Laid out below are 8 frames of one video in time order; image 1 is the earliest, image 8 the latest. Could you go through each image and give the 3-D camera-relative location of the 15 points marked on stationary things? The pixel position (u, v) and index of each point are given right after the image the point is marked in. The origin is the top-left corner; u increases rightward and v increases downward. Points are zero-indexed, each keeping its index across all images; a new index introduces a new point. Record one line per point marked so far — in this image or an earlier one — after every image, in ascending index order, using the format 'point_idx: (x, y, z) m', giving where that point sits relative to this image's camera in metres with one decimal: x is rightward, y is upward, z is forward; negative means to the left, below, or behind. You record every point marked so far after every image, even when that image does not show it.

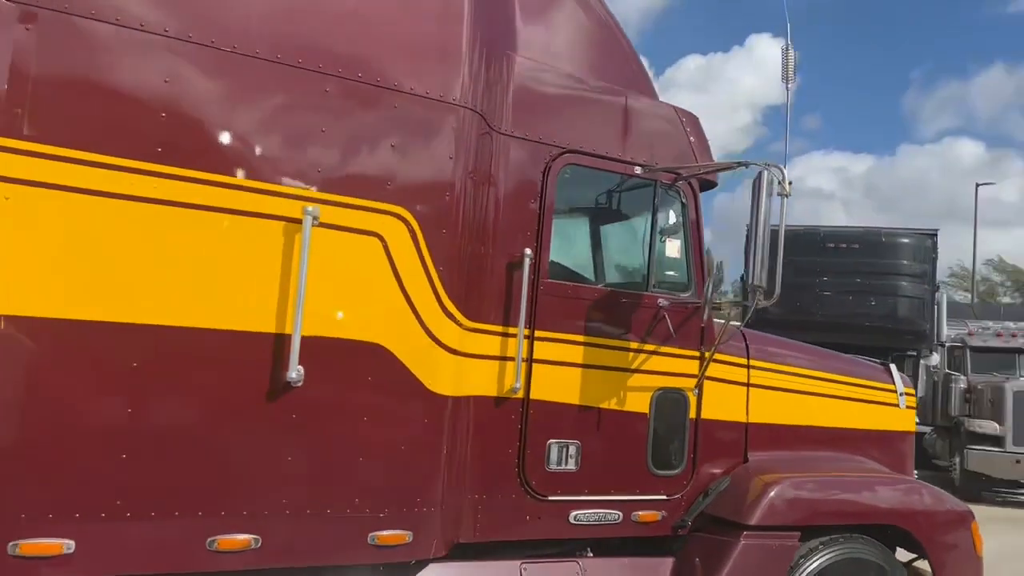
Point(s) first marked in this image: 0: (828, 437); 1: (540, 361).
0: (+1.5, -0.7, +4.1) m
1: (+0.1, -0.3, +3.2) m
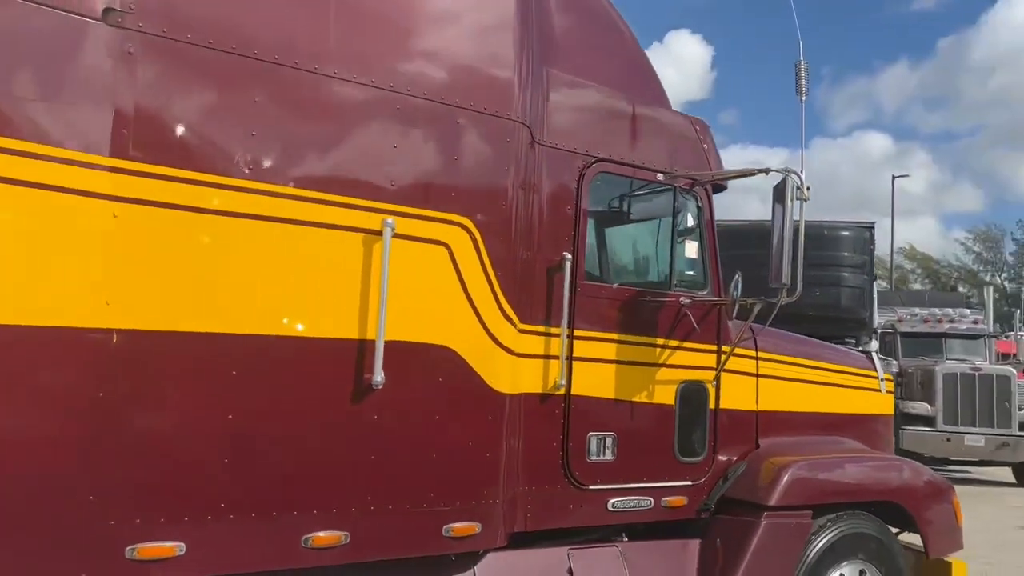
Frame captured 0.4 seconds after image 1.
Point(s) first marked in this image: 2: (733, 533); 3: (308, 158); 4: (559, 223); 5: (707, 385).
0: (+1.6, -0.7, +4.4) m
1: (+0.3, -0.3, +3.4) m
2: (+0.9, -1.0, +3.7) m
3: (-0.6, +0.4, +2.6) m
4: (+0.2, +0.2, +3.3) m
5: (+0.8, -0.4, +3.8) m
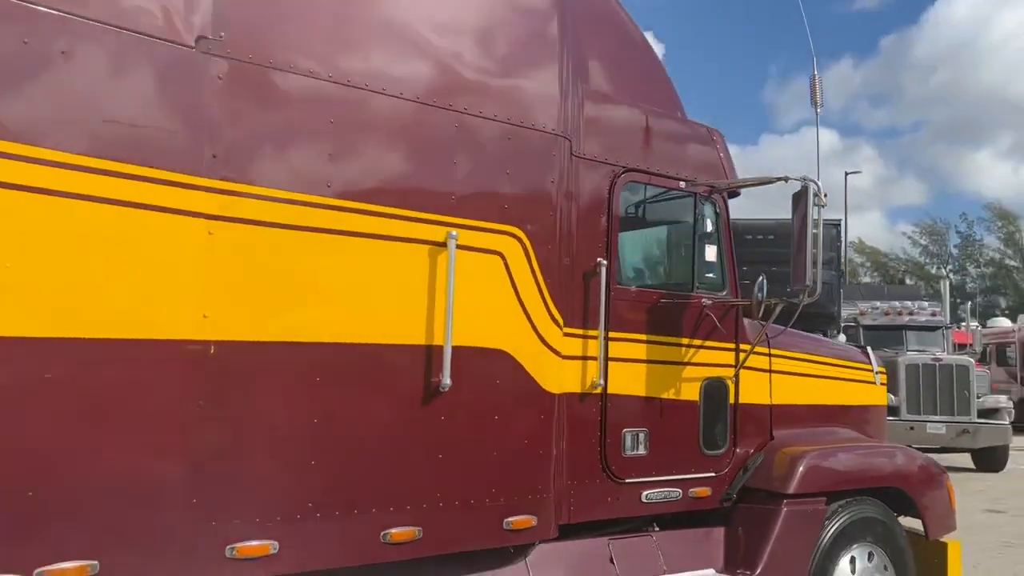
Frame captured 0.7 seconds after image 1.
0: (+1.7, -0.7, +4.6) m
1: (+0.4, -0.3, +3.5) m
2: (+1.1, -1.0, +3.9) m
3: (-0.4, +0.3, +2.8) m
4: (+0.3, +0.2, +3.5) m
5: (+1.0, -0.4, +4.0) m
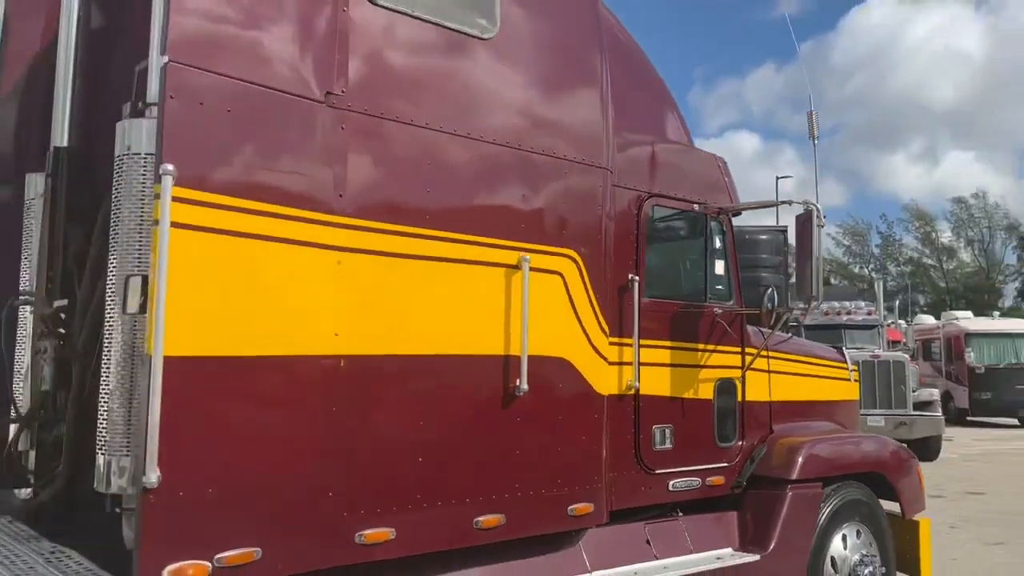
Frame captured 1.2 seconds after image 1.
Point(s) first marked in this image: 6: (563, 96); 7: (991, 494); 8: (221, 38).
0: (+1.8, -0.7, +5.2) m
1: (+0.6, -0.3, +4.0) m
2: (+1.2, -1.1, +4.4) m
3: (-0.2, +0.3, +3.2) m
4: (+0.5, +0.2, +3.9) m
5: (+1.1, -0.5, +4.5) m
6: (+0.2, +0.8, +3.6) m
7: (+6.1, -2.6, +11.2) m
8: (-0.8, +0.7, +2.6) m
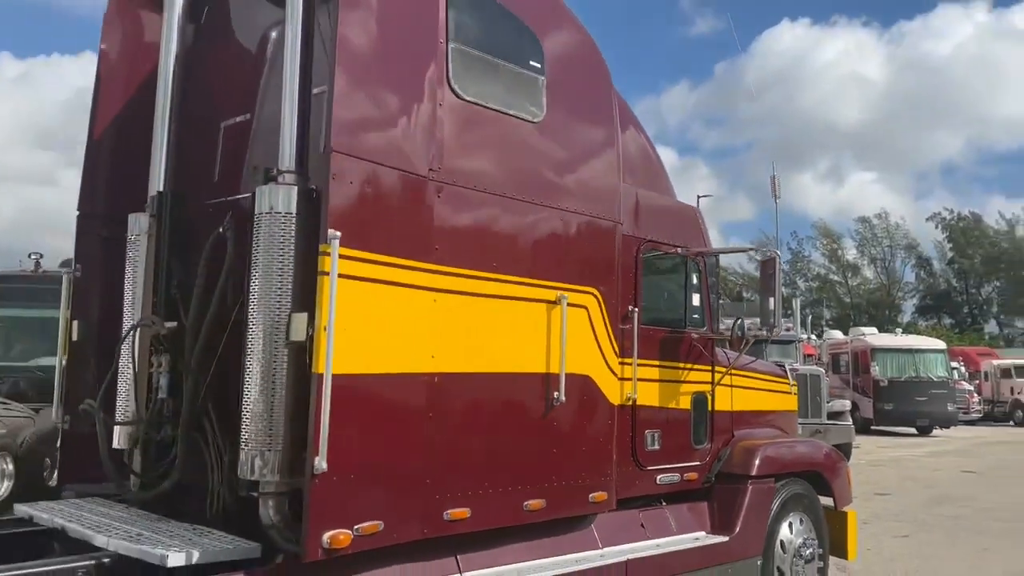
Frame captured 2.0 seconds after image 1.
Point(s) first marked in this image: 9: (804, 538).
0: (+1.8, -0.9, +6.2) m
1: (+0.7, -0.5, +4.9) m
2: (+1.3, -1.3, +5.3) m
3: (0.0, +0.1, +4.0) m
4: (+0.6, 0.0, +4.8) m
5: (+1.2, -0.6, +5.4) m
6: (+0.4, +0.6, +4.4) m
7: (+5.4, -2.9, +12.5) m
8: (-0.6, +0.6, +3.4) m
9: (+1.9, -1.6, +5.8) m
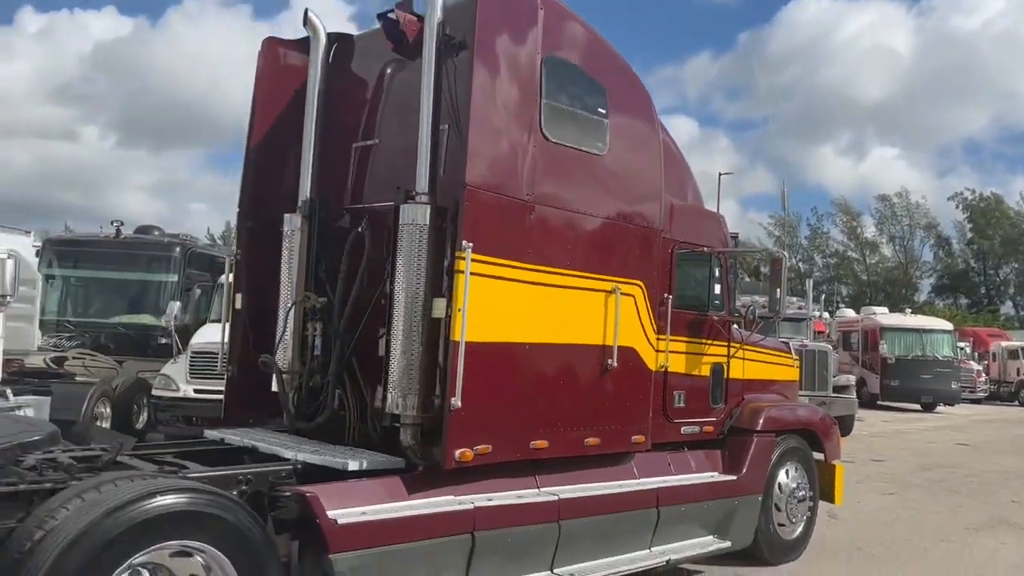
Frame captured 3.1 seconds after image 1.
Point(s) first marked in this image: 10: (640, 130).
0: (+2.2, -0.8, +7.5) m
1: (+1.1, -0.4, +6.2) m
2: (+1.7, -1.2, +6.7) m
3: (+0.4, +0.2, +5.3) m
4: (+1.1, +0.1, +6.1) m
5: (+1.6, -0.6, +6.7) m
6: (+0.8, +0.7, +5.7) m
7: (+5.9, -2.7, +13.9) m
8: (-0.2, +0.6, +4.7) m
9: (+2.3, -1.6, +7.1) m
10: (+0.8, +1.0, +5.8) m
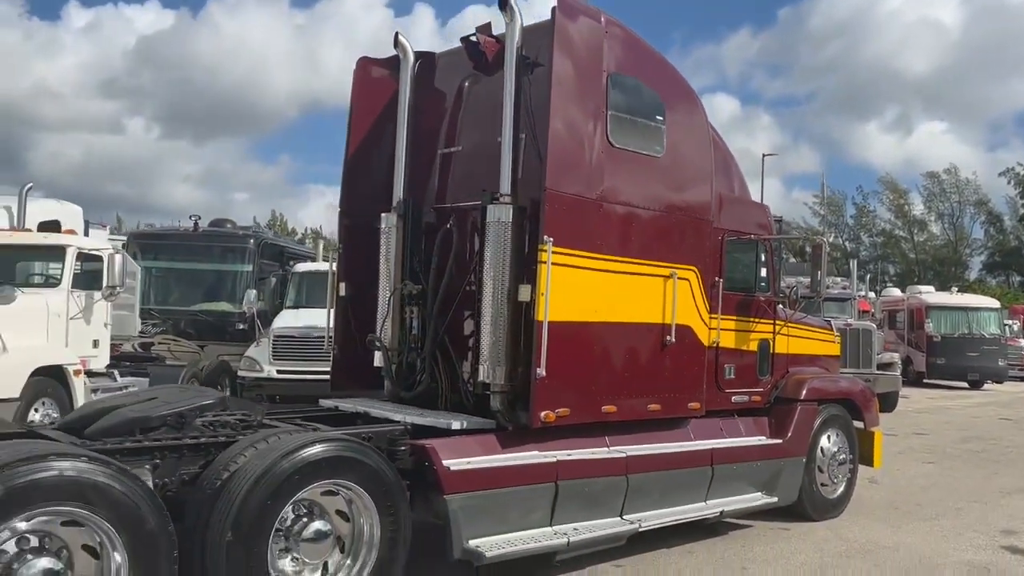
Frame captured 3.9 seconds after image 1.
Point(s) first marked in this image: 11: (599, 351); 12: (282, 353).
0: (+2.8, -0.7, +8.2) m
1: (+1.7, -0.3, +6.9) m
2: (+2.3, -1.1, +7.4) m
3: (+0.9, +0.3, +6.1) m
4: (+1.6, +0.2, +6.9) m
5: (+2.2, -0.4, +7.5) m
6: (+1.3, +0.8, +6.5) m
7: (+6.8, -2.4, +14.4) m
8: (+0.3, +0.7, +5.4) m
9: (+2.9, -1.4, +7.8) m
10: (+1.3, +1.2, +6.6) m
11: (+0.6, -0.4, +5.7) m
12: (-3.2, -0.9, +12.2) m
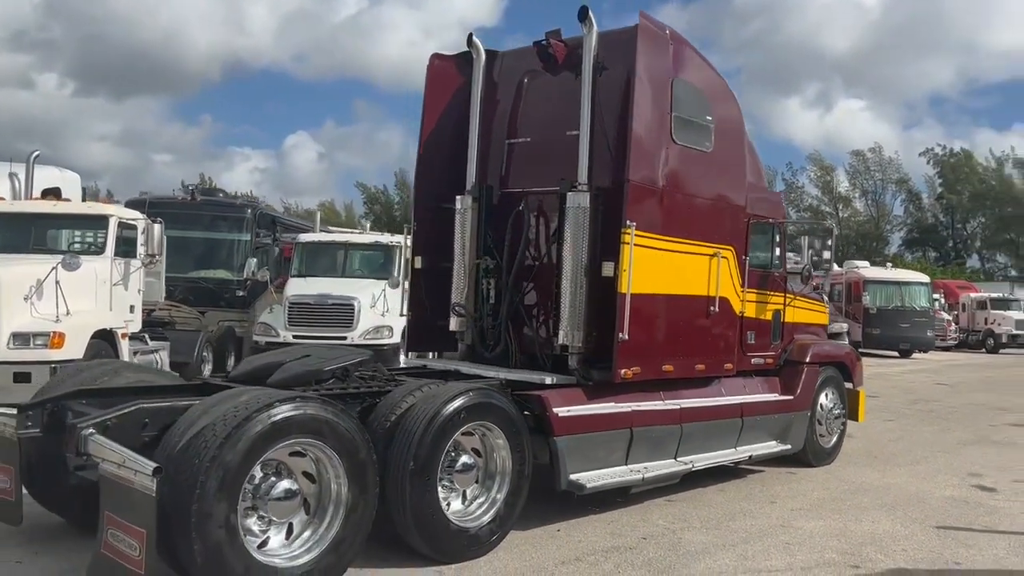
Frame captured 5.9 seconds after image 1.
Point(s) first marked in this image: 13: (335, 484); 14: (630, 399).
0: (+3.1, -0.4, +9.3) m
1: (+2.1, -0.1, +8.0) m
2: (+2.7, -0.8, +8.5) m
3: (+1.5, +0.5, +7.0) m
4: (+2.1, +0.4, +7.9) m
5: (+2.6, -0.2, +8.6) m
6: (+1.8, +1.0, +7.5) m
7: (+6.7, -2.0, +15.9) m
8: (+0.9, +0.9, +6.4) m
9: (+3.3, -1.2, +9.0) m
10: (+1.9, +1.4, +7.5) m
11: (+1.1, -0.2, +6.7) m
12: (-3.1, -0.5, +12.9) m
13: (-0.9, -1.0, +4.5) m
14: (+0.9, -0.8, +6.6) m
